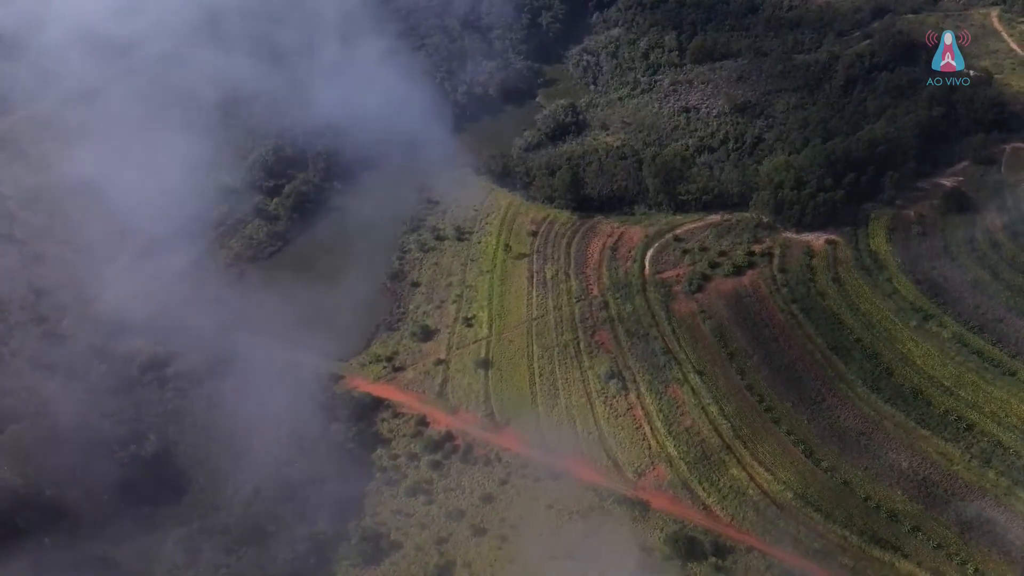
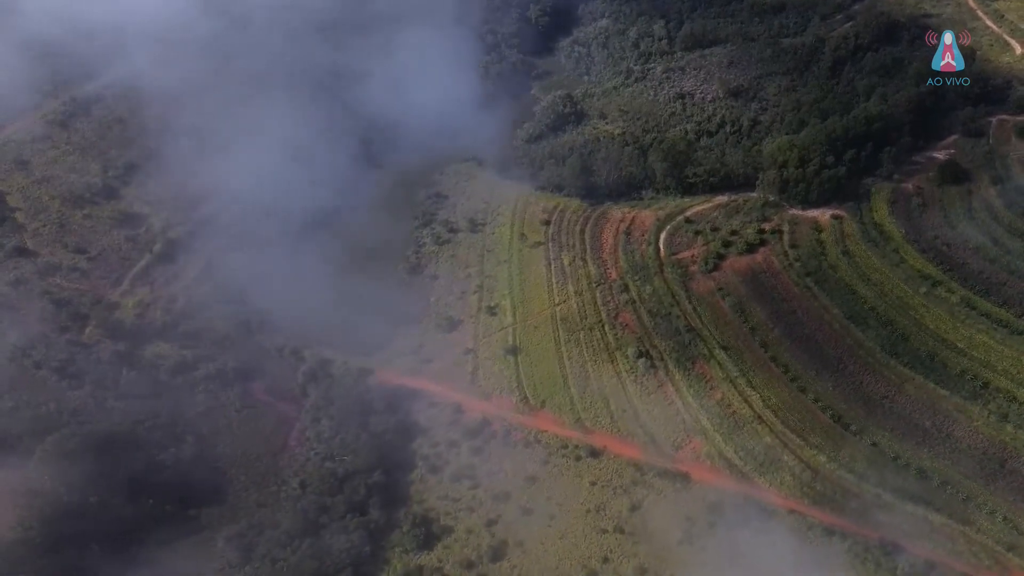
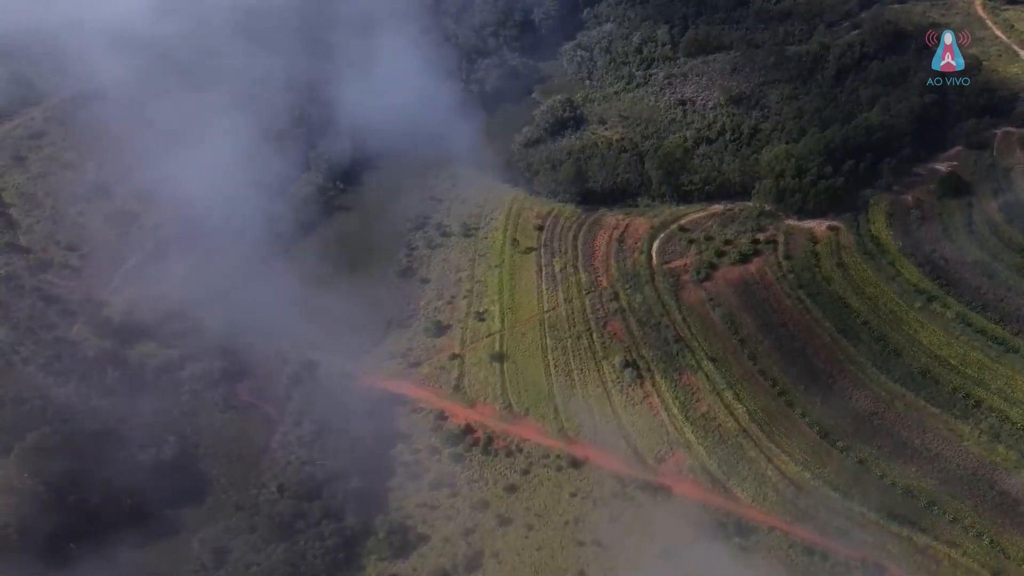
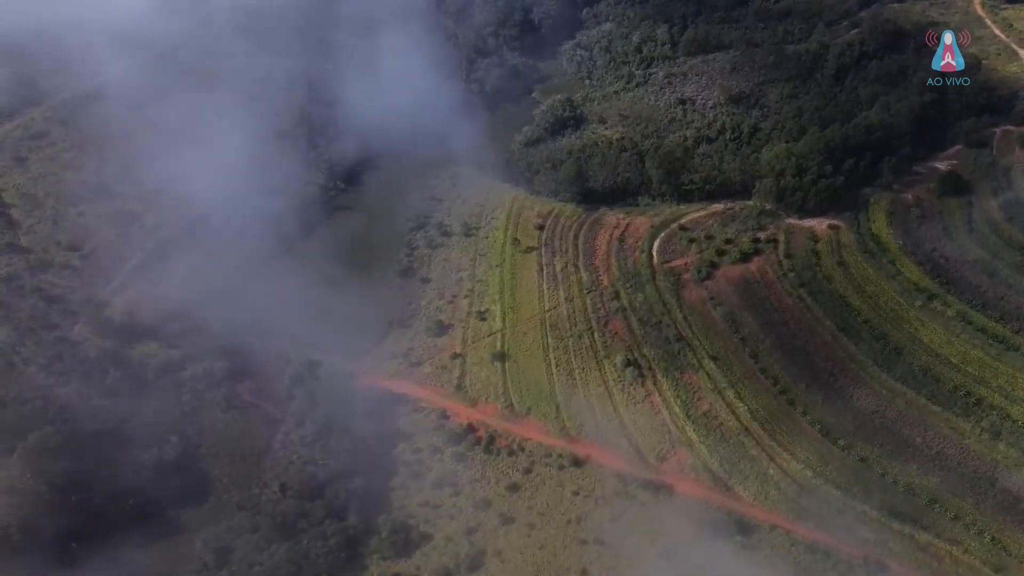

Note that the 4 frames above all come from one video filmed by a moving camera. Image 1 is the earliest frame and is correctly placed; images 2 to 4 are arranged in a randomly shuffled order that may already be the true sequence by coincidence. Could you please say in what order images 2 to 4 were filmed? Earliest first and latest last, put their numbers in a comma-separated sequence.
3, 4, 2
